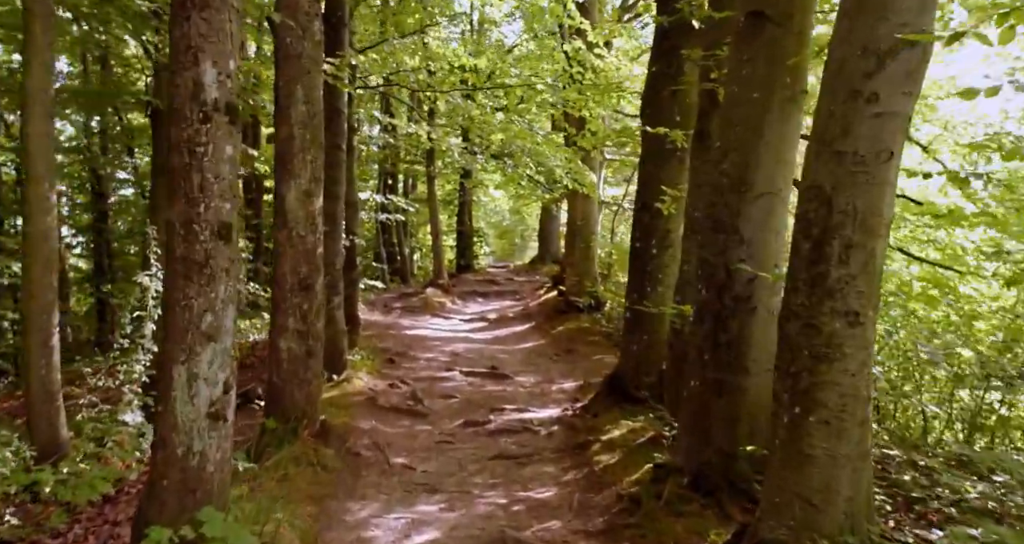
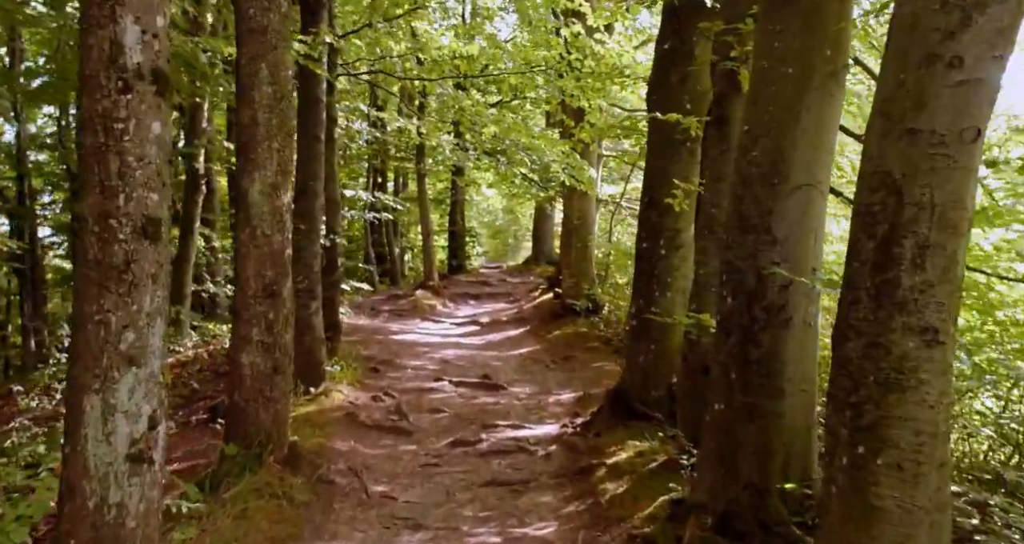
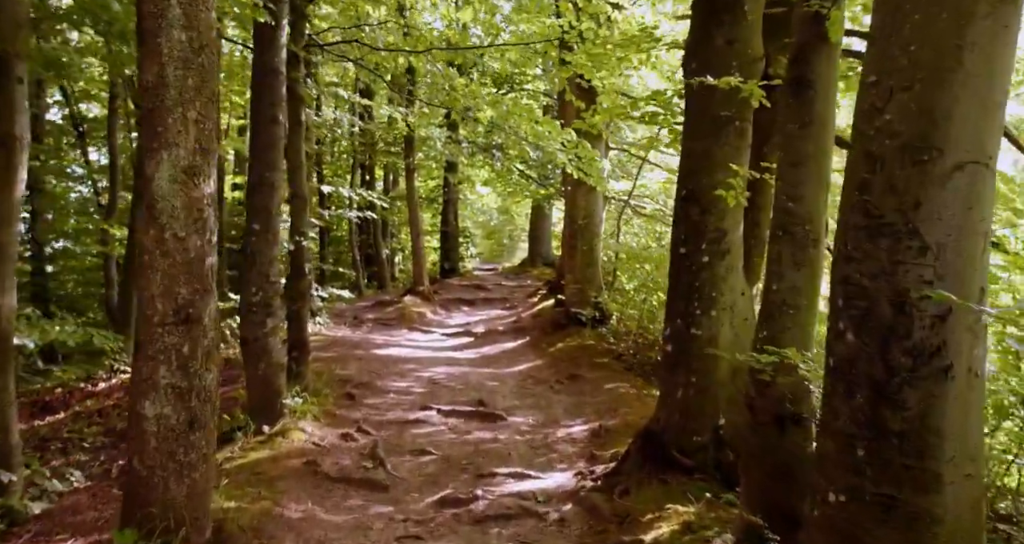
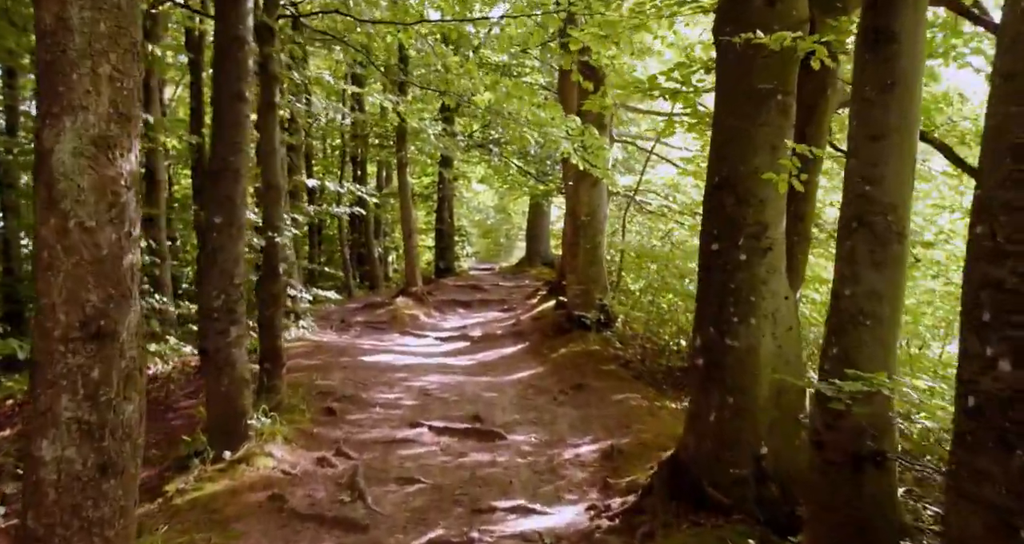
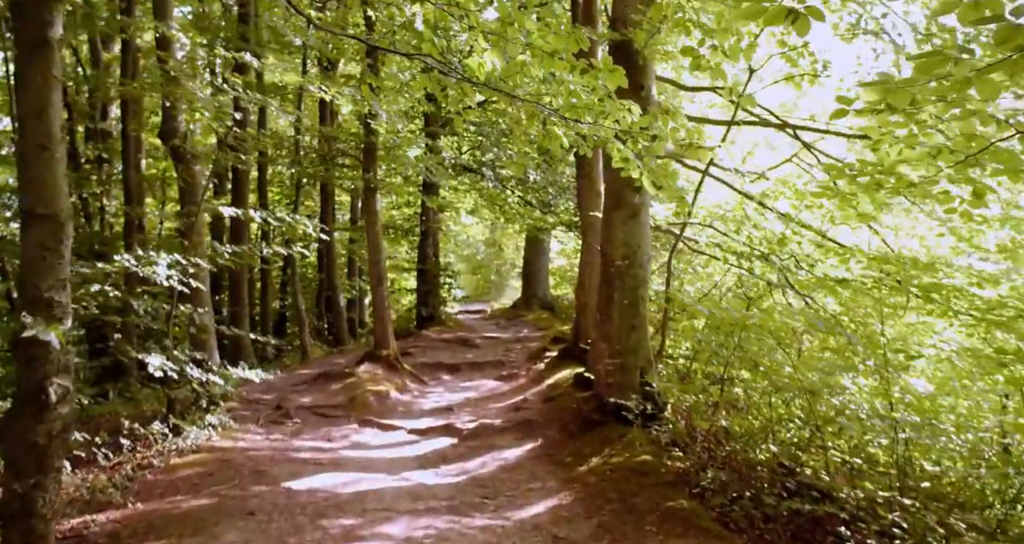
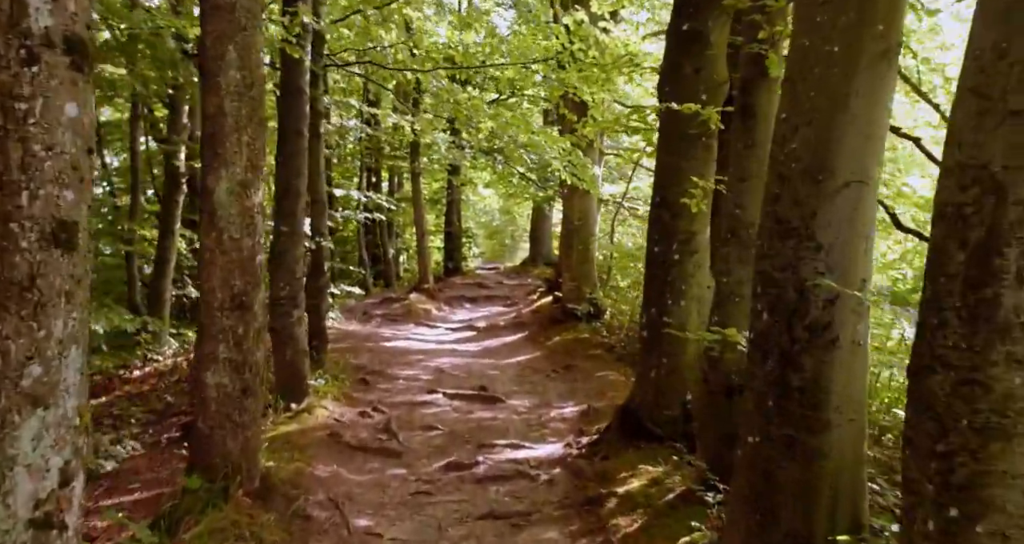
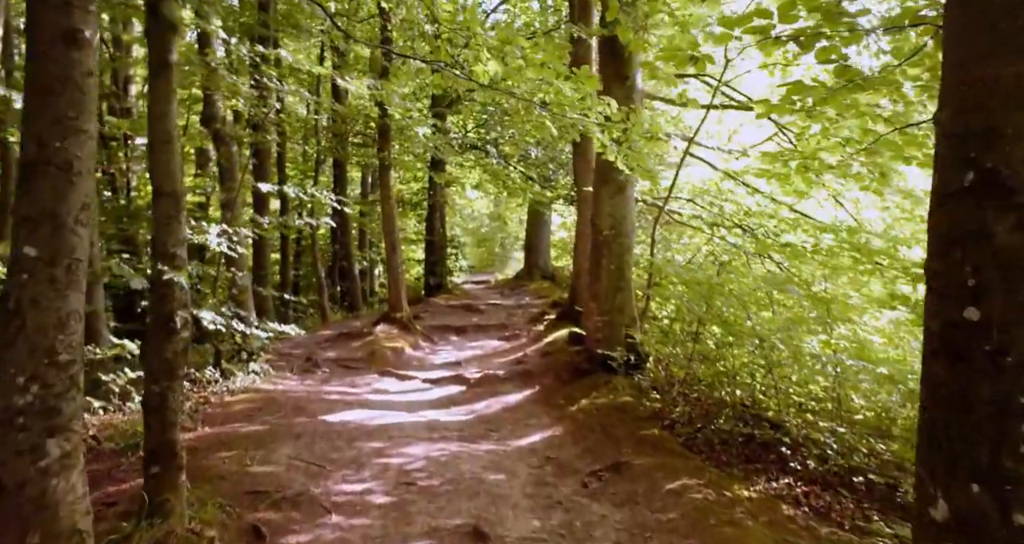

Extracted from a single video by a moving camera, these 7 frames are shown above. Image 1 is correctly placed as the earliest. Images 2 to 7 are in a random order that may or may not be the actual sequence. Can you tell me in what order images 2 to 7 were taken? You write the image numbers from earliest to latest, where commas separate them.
2, 6, 3, 4, 7, 5
